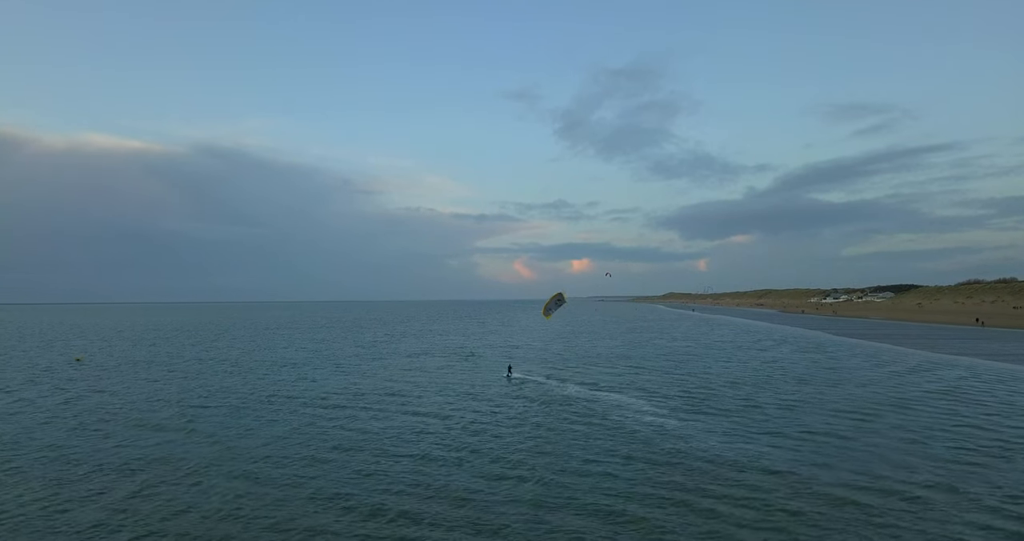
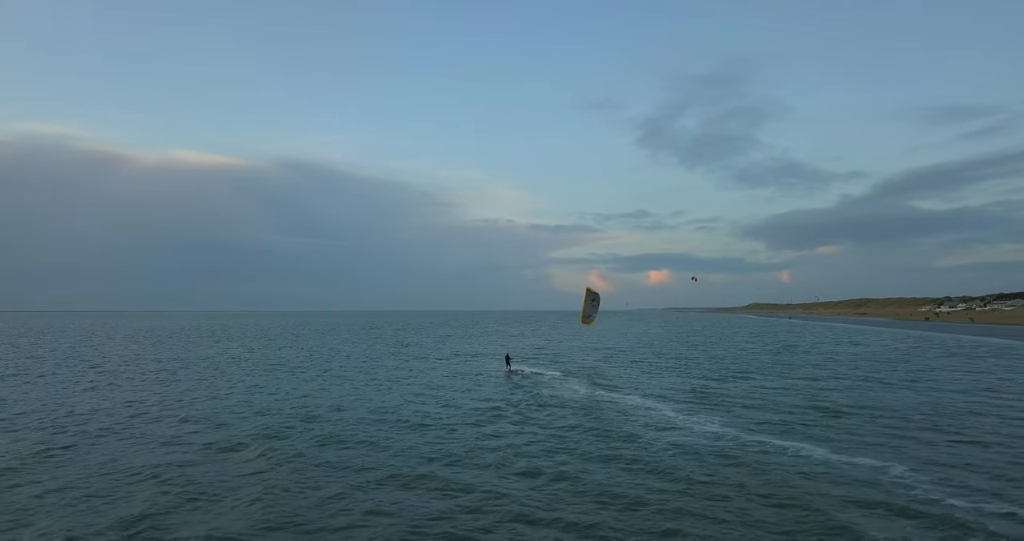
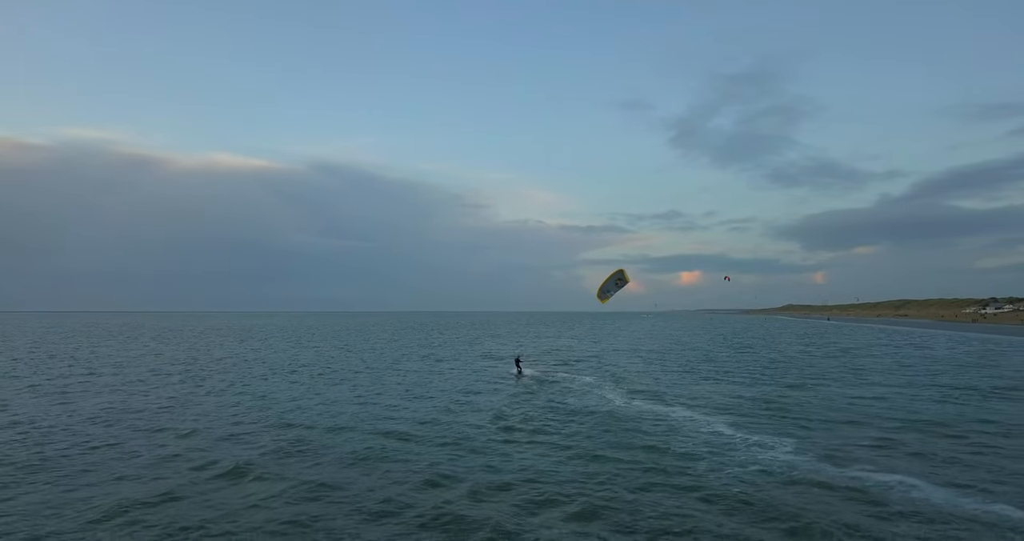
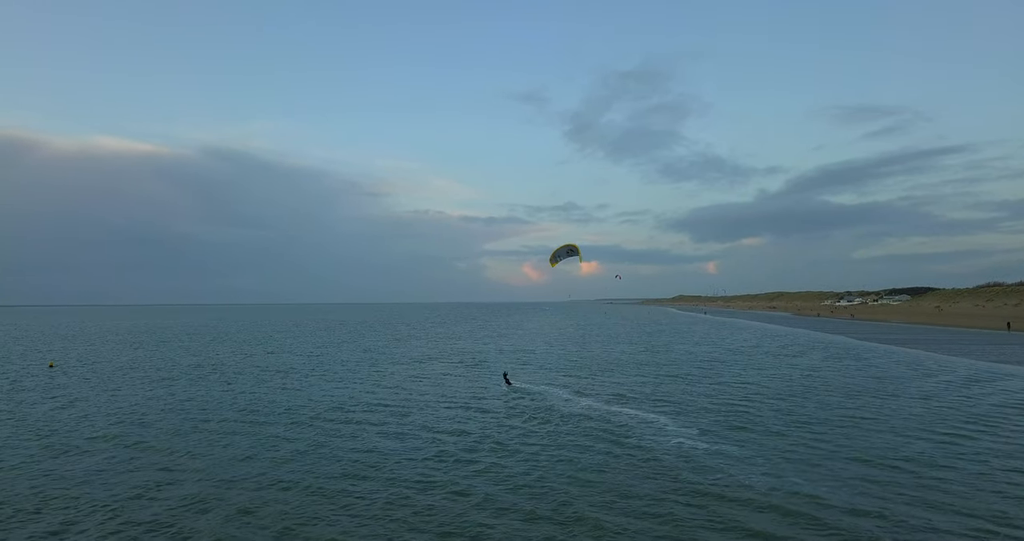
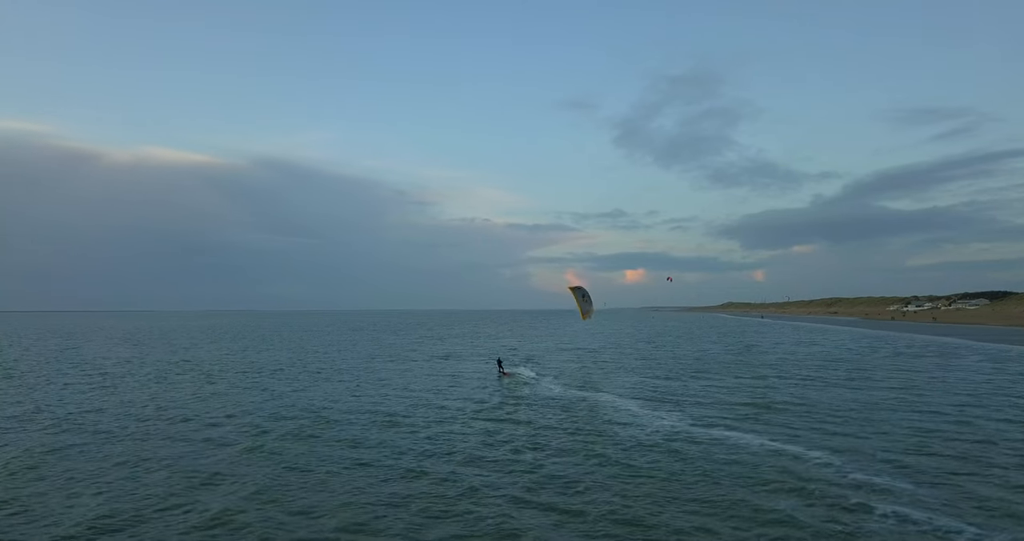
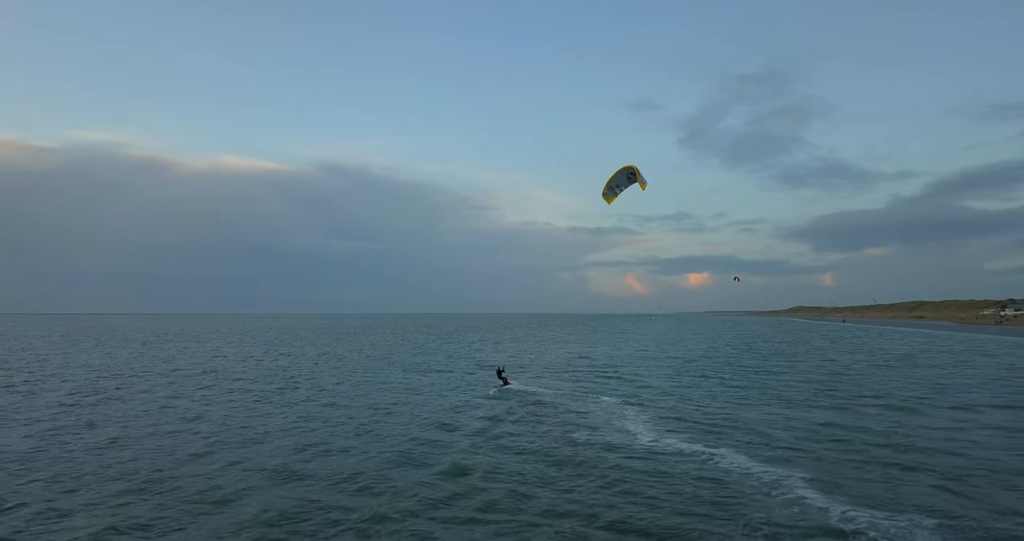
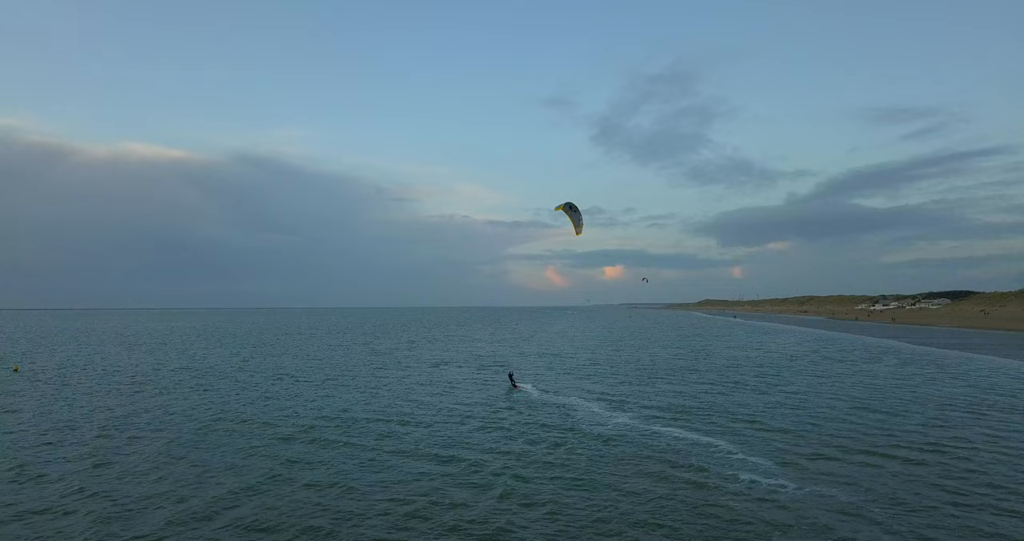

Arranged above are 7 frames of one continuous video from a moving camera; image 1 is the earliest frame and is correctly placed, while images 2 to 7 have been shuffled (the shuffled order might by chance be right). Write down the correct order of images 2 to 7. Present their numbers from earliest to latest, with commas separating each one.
4, 7, 5, 2, 3, 6
